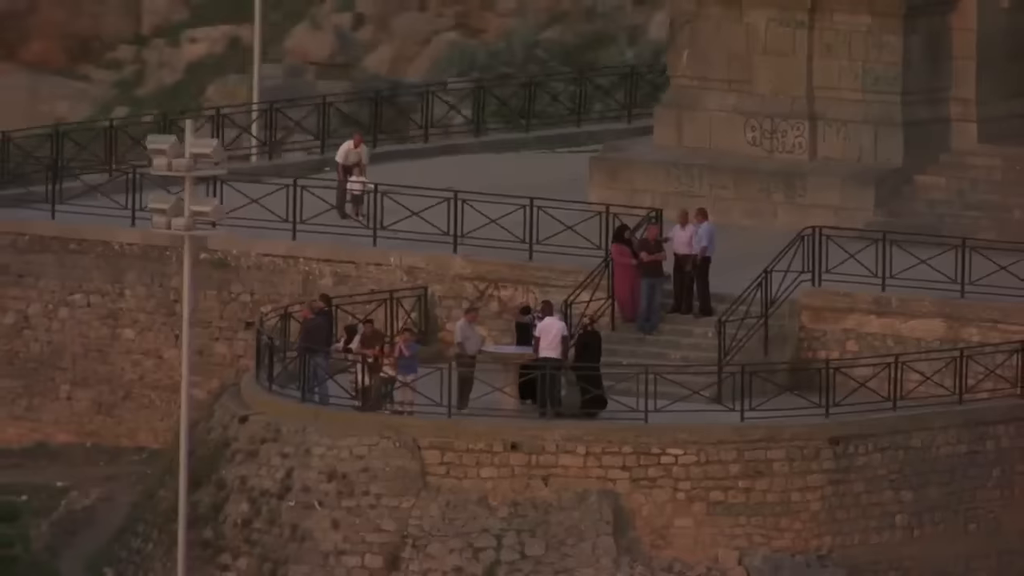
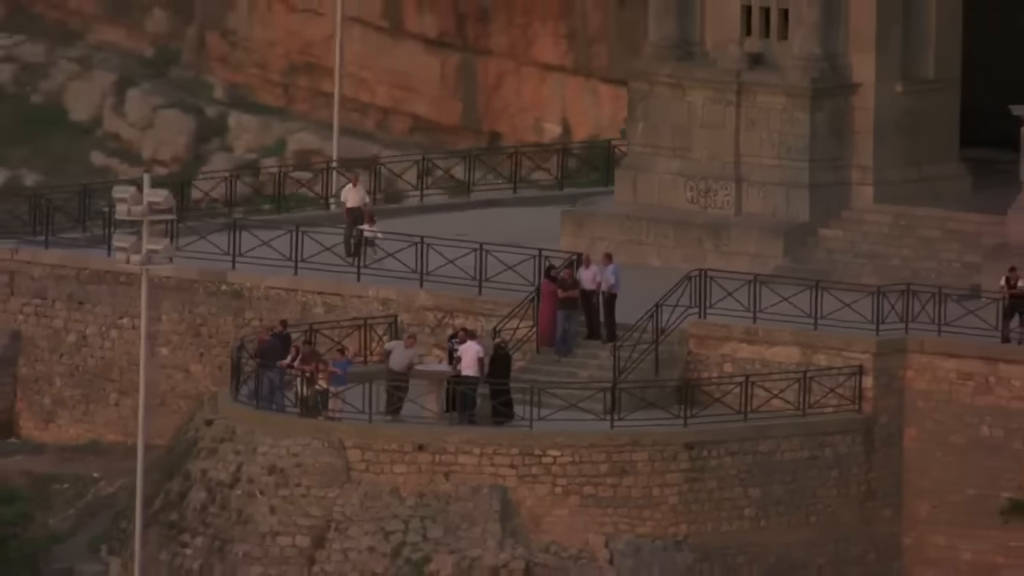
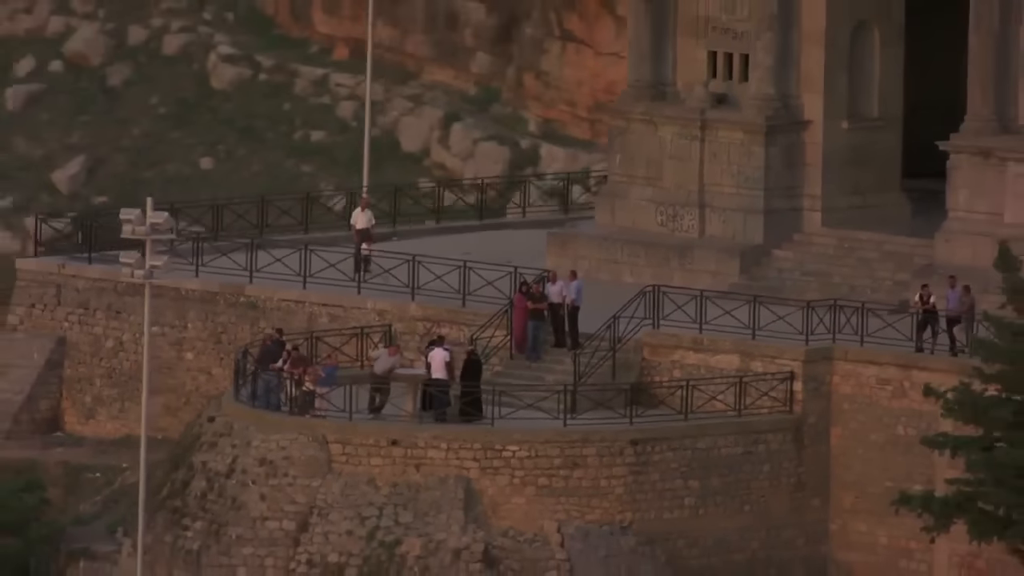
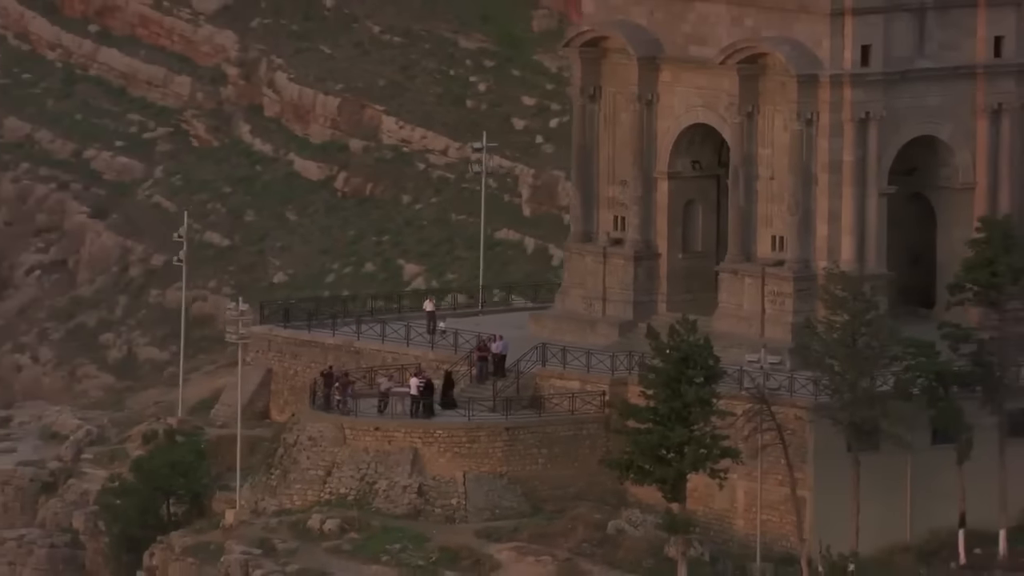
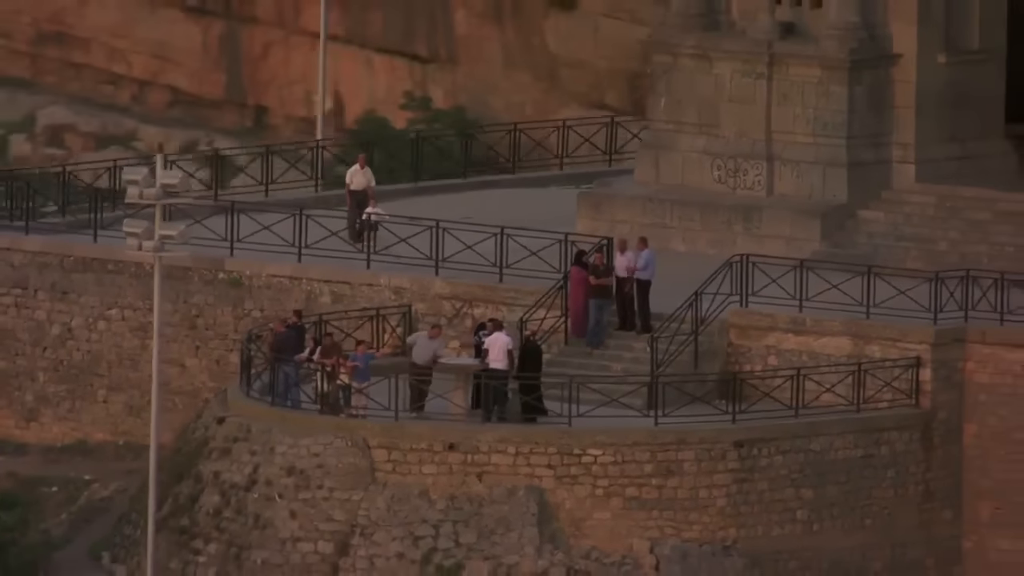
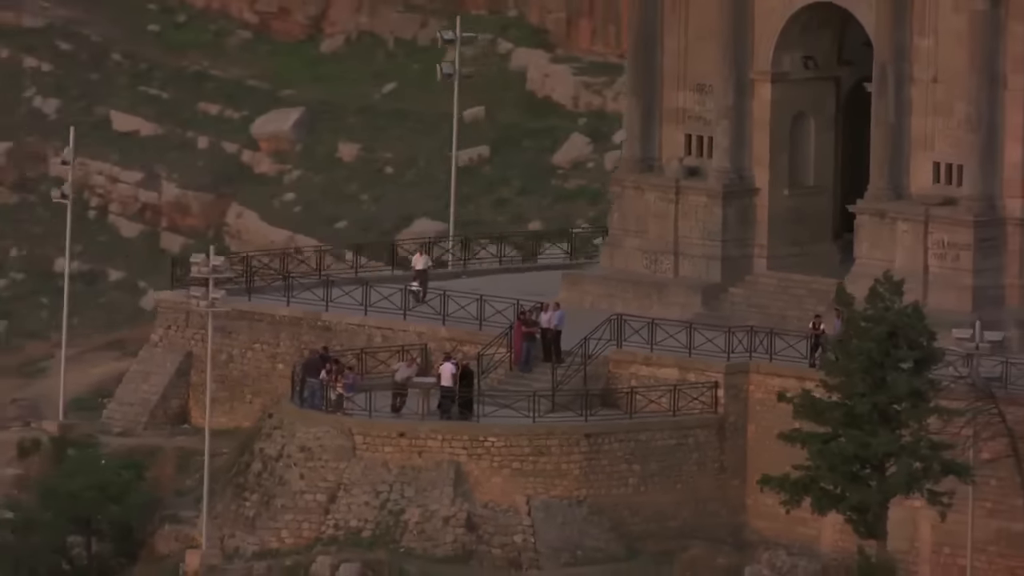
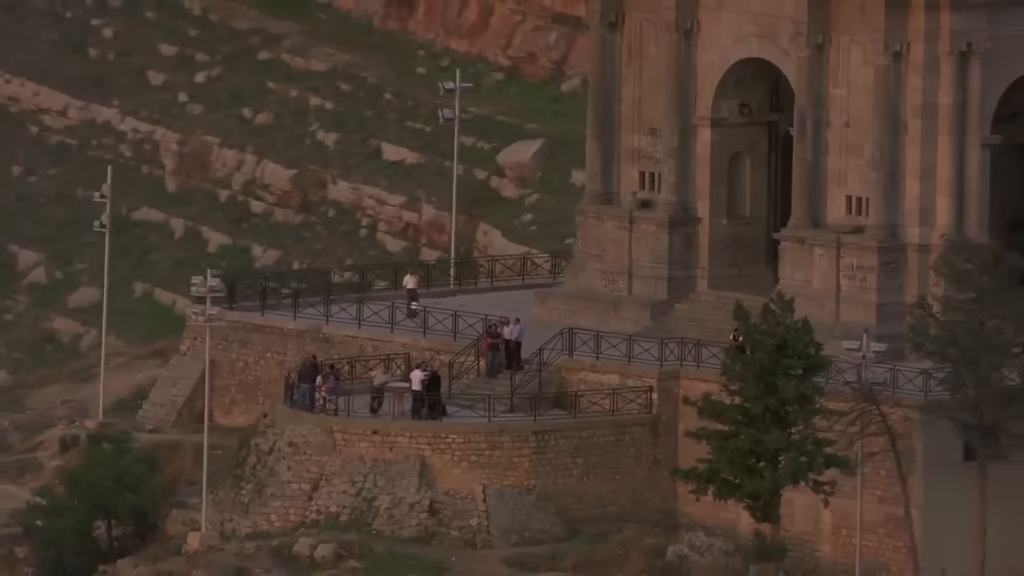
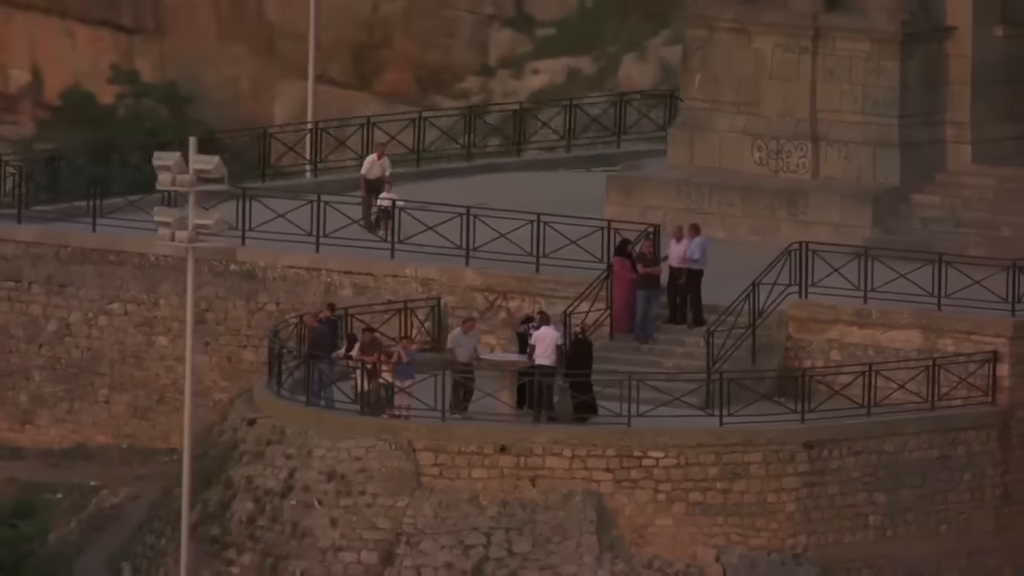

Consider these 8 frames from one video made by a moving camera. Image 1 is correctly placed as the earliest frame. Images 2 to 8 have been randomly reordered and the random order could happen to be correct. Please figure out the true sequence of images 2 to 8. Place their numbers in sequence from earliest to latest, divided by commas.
8, 5, 2, 3, 6, 7, 4
